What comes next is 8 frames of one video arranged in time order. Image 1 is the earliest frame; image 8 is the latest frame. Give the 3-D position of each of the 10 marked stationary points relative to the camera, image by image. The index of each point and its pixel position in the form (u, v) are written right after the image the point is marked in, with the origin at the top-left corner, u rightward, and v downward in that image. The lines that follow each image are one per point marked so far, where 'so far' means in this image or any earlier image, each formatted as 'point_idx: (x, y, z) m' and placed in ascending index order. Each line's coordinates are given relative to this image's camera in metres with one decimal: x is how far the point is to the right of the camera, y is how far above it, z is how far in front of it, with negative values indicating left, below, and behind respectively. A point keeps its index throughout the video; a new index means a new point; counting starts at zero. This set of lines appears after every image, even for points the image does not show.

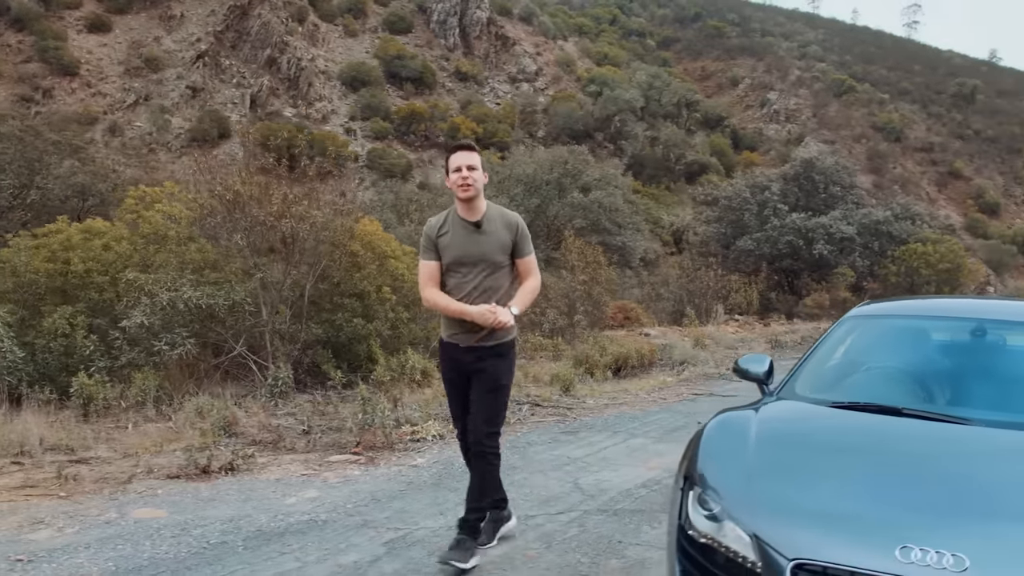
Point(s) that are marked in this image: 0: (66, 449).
0: (-2.4, -0.9, +5.6) m
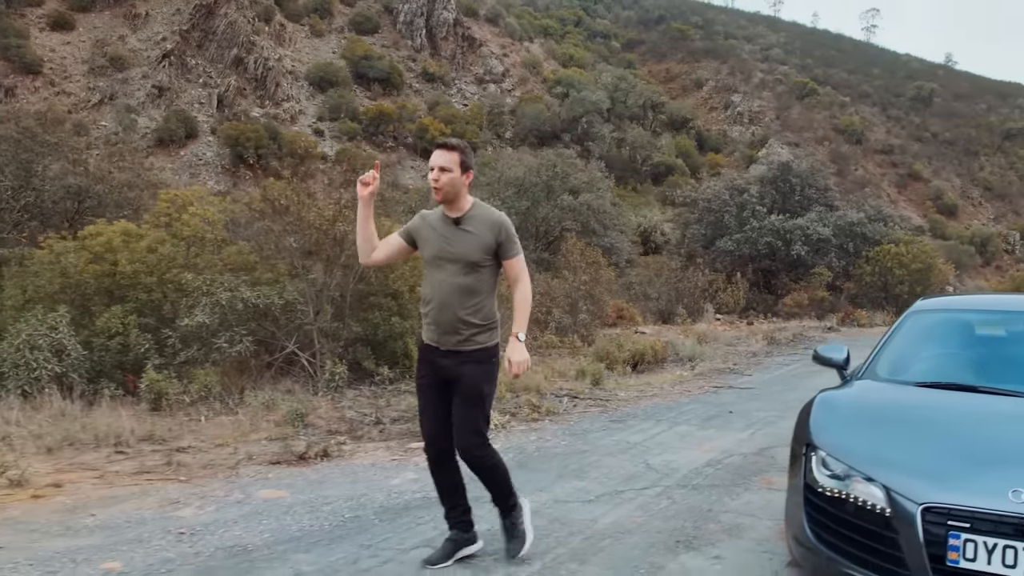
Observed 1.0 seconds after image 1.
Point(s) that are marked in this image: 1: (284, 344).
0: (-2.1, -0.9, +5.9) m
1: (-1.8, -0.5, +8.2) m
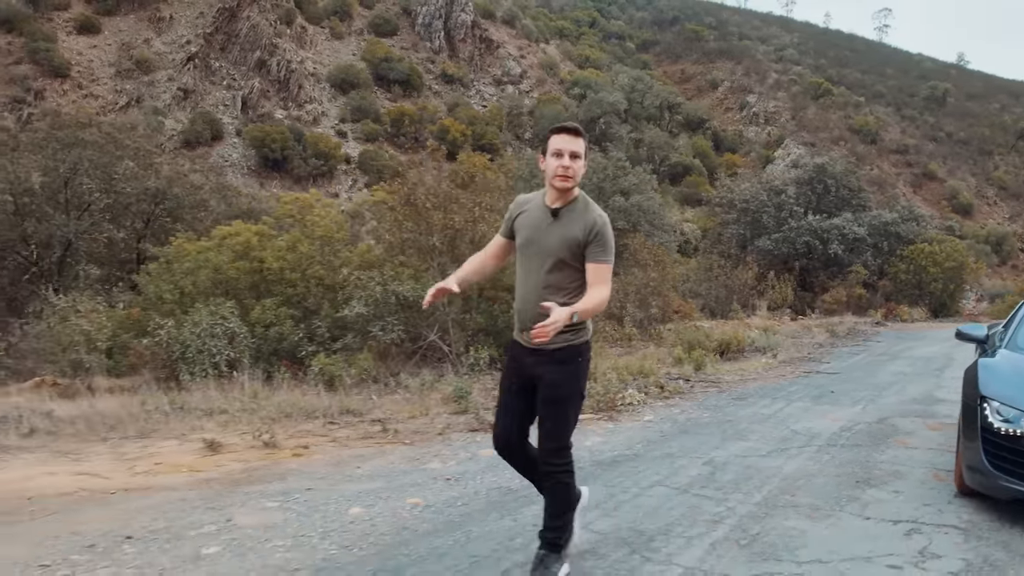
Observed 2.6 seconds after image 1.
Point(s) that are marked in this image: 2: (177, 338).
0: (-1.1, -0.8, +6.9) m
1: (-0.7, -0.4, +9.2) m
2: (-2.7, -0.4, +8.3) m
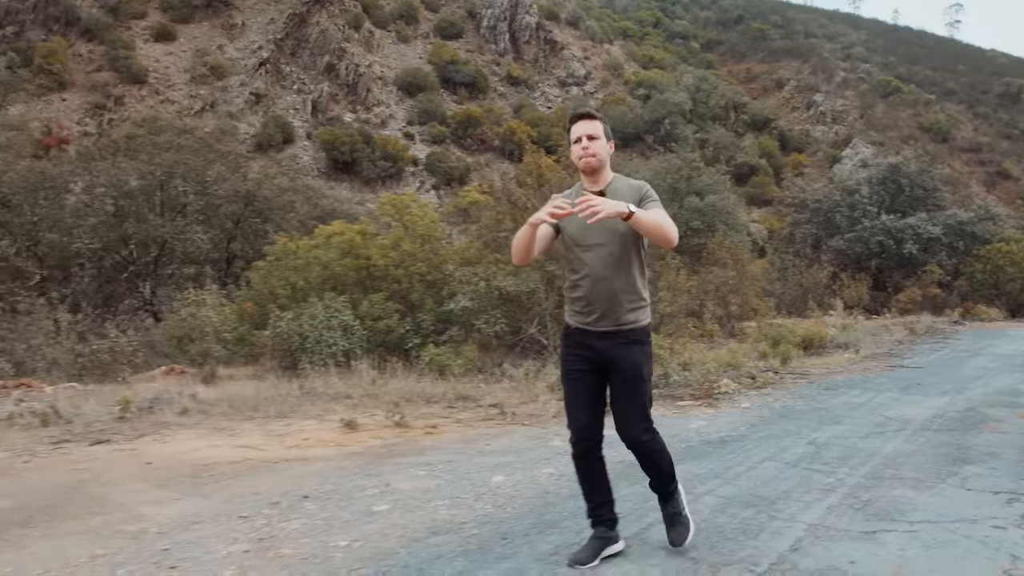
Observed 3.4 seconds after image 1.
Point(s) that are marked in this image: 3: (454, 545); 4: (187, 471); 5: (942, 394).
0: (-0.3, -0.8, +7.4) m
1: (+0.1, -0.4, +9.7) m
2: (-1.9, -0.4, +8.9) m
3: (-0.2, -0.9, +3.8) m
4: (-1.6, -0.9, +5.2) m
5: (+3.2, -0.8, +7.7) m
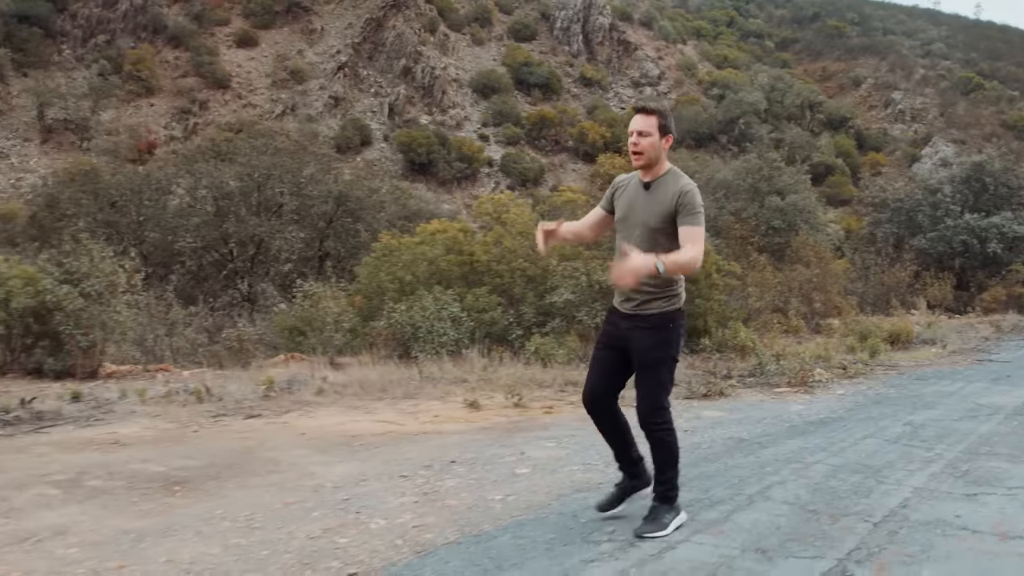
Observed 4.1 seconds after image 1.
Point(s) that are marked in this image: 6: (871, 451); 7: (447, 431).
0: (+0.5, -0.7, +7.9) m
1: (+1.1, -0.3, +10.1) m
2: (-1.0, -0.3, +9.5) m
3: (+0.3, -0.9, +4.3) m
4: (-1.0, -0.9, +5.8) m
5: (+4.1, -0.8, +8.0) m
6: (+1.8, -0.8, +5.1) m
7: (-0.4, -0.8, +6.0) m
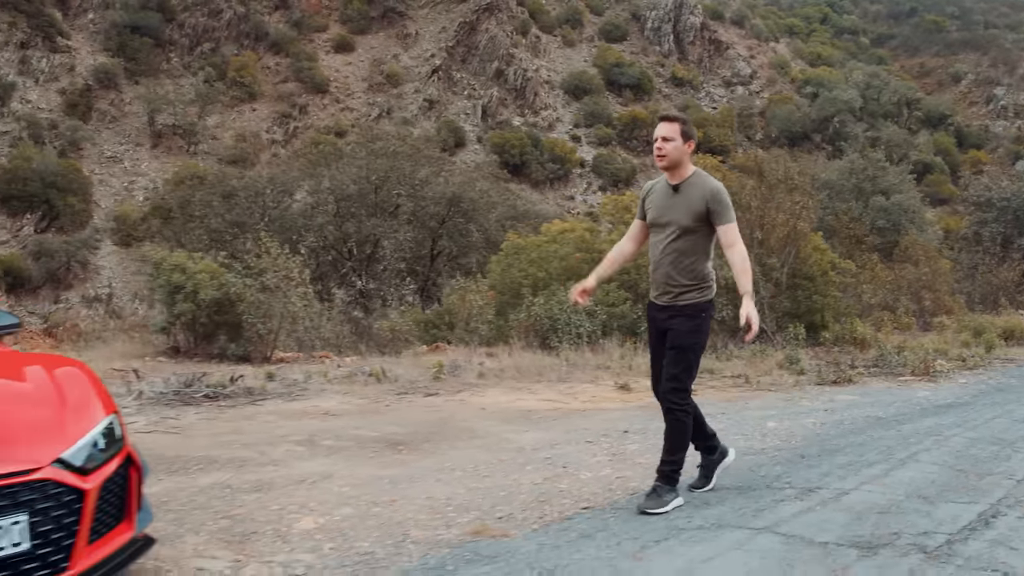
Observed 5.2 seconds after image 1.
0: (+1.7, -0.7, +8.6) m
1: (+2.5, -0.3, +10.8) m
2: (+0.3, -0.3, +10.3) m
3: (+1.2, -0.8, +5.0) m
4: (0.0, -0.8, +6.6) m
5: (+5.2, -0.7, +8.4) m
6: (+2.7, -0.8, +5.7) m
7: (+0.6, -0.8, +6.8) m
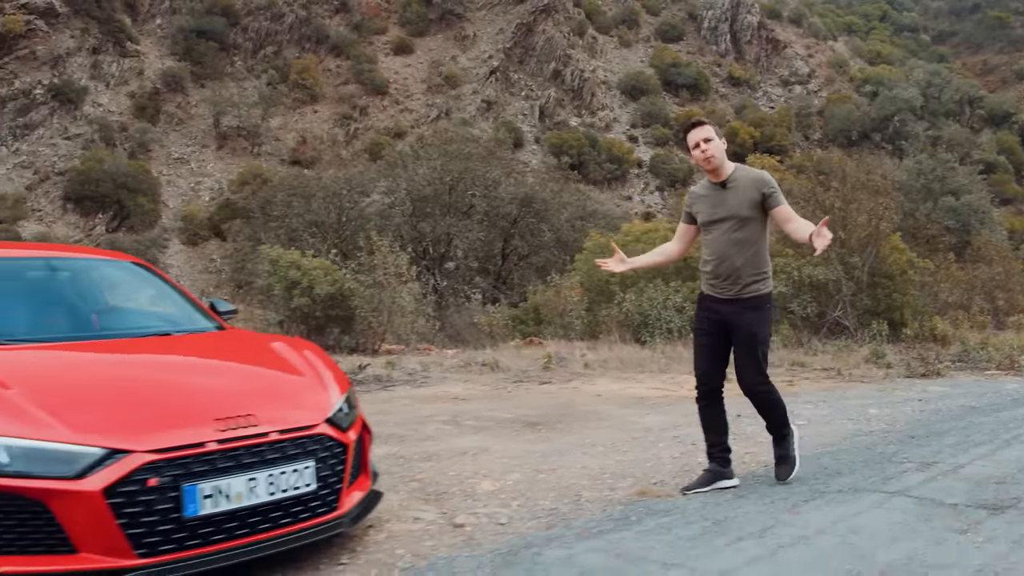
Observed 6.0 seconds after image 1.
0: (+2.6, -0.7, +9.1) m
1: (+3.5, -0.3, +11.2) m
2: (+1.3, -0.2, +10.8) m
3: (+1.9, -0.8, +5.5) m
4: (+0.8, -0.8, +7.1) m
5: (+6.1, -0.7, +8.7) m
6: (+3.5, -0.8, +6.1) m
7: (+1.4, -0.8, +7.3) m
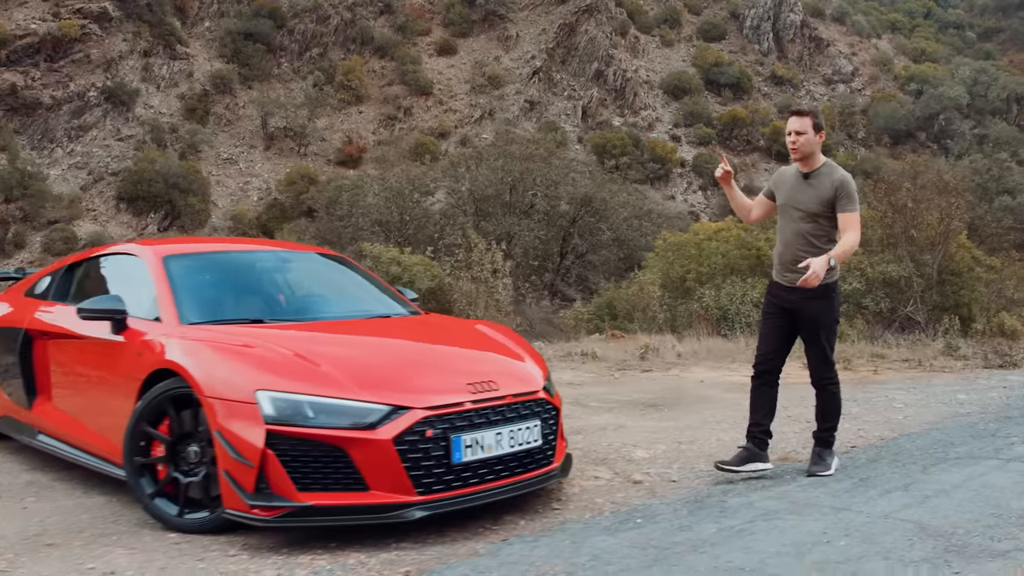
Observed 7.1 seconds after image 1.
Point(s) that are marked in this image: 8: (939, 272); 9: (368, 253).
0: (+3.5, -0.6, +9.6) m
1: (+4.4, -0.2, +11.7) m
2: (+2.3, -0.2, +11.4) m
3: (+2.7, -0.8, +6.0) m
4: (+1.7, -0.7, +7.7) m
5: (+7.0, -0.7, +9.1) m
6: (+4.3, -0.7, +6.6) m
7: (+2.3, -0.7, +7.9) m
8: (+5.2, +0.2, +12.5) m
9: (-1.6, +0.4, +11.4) m
